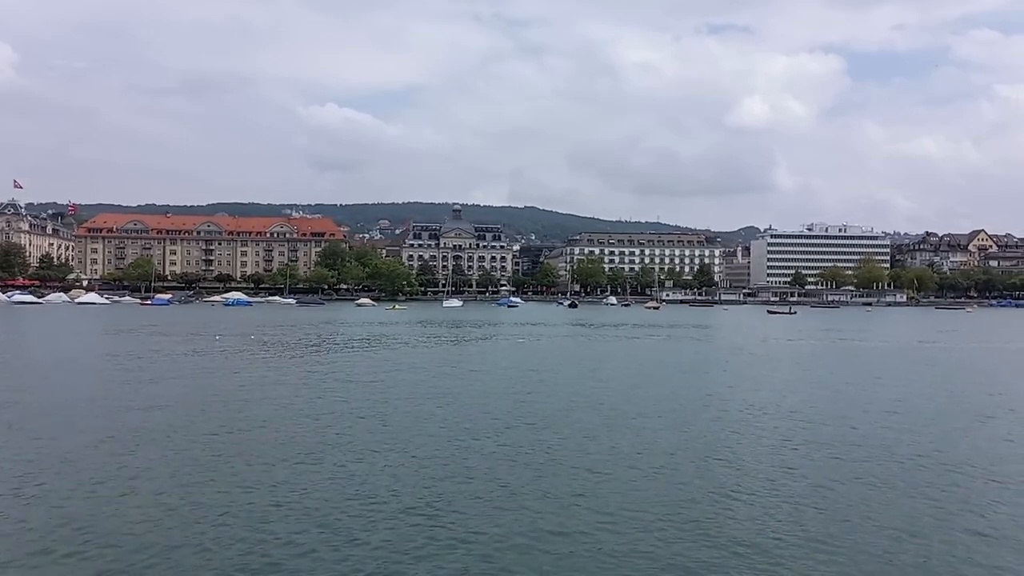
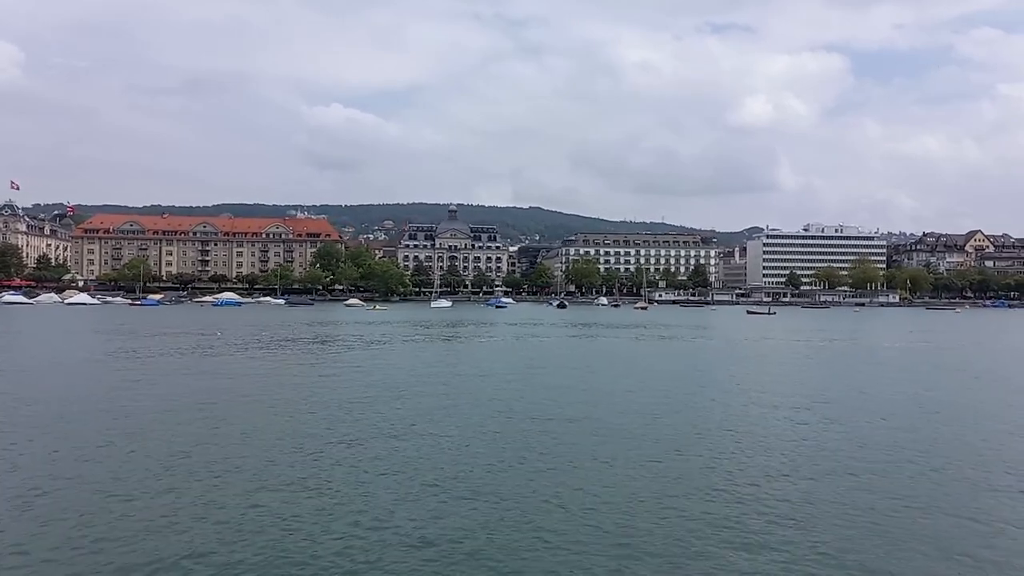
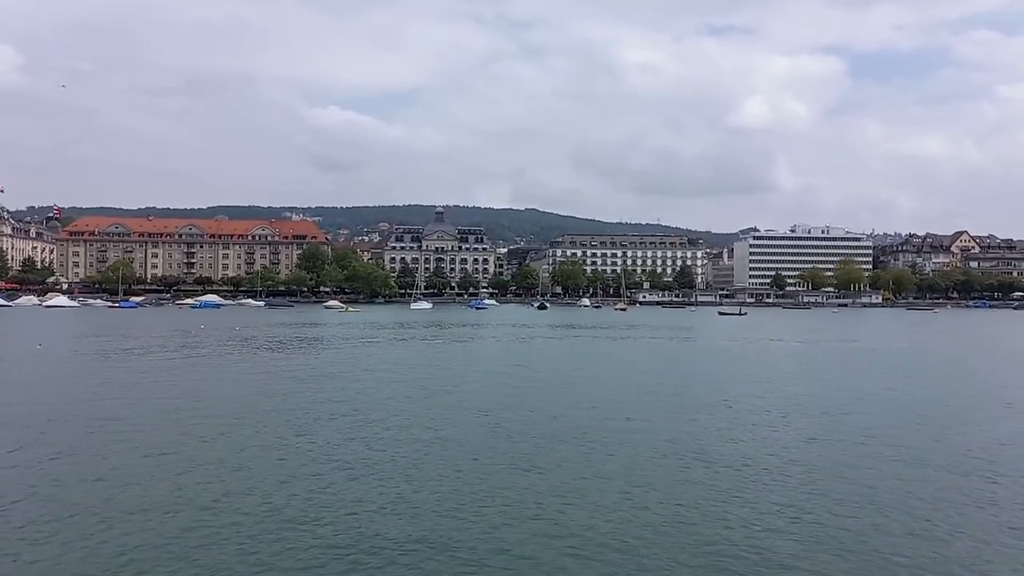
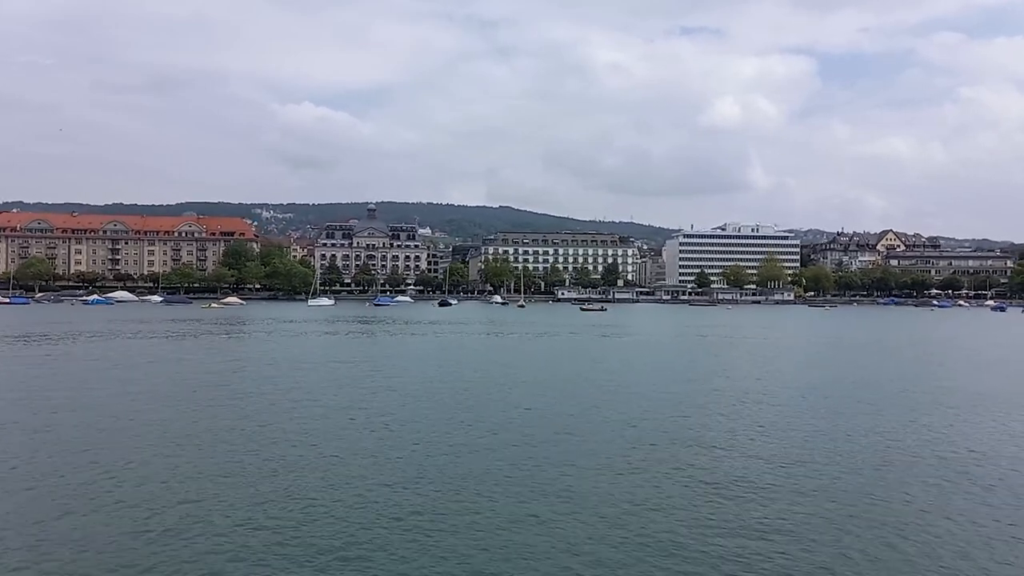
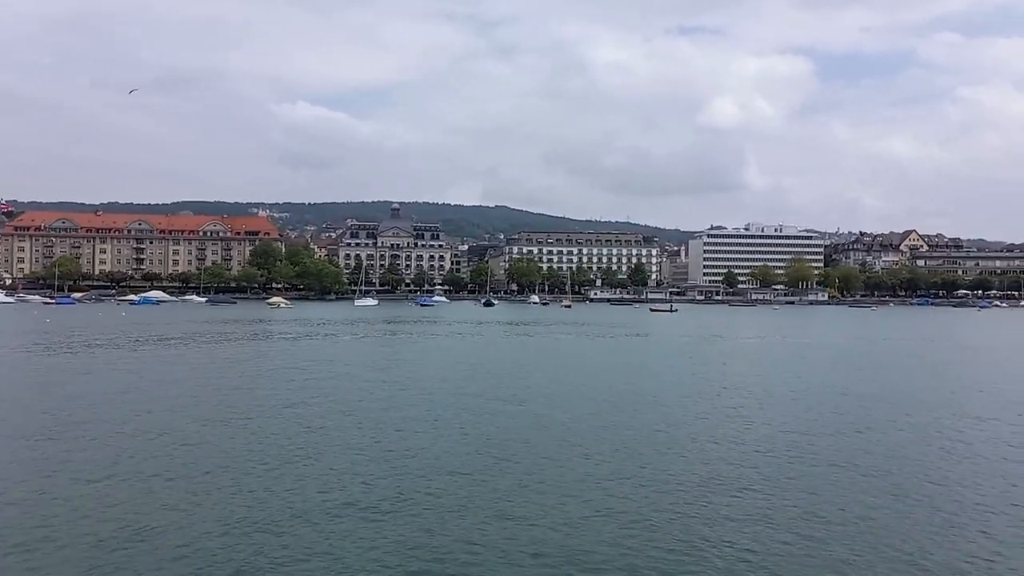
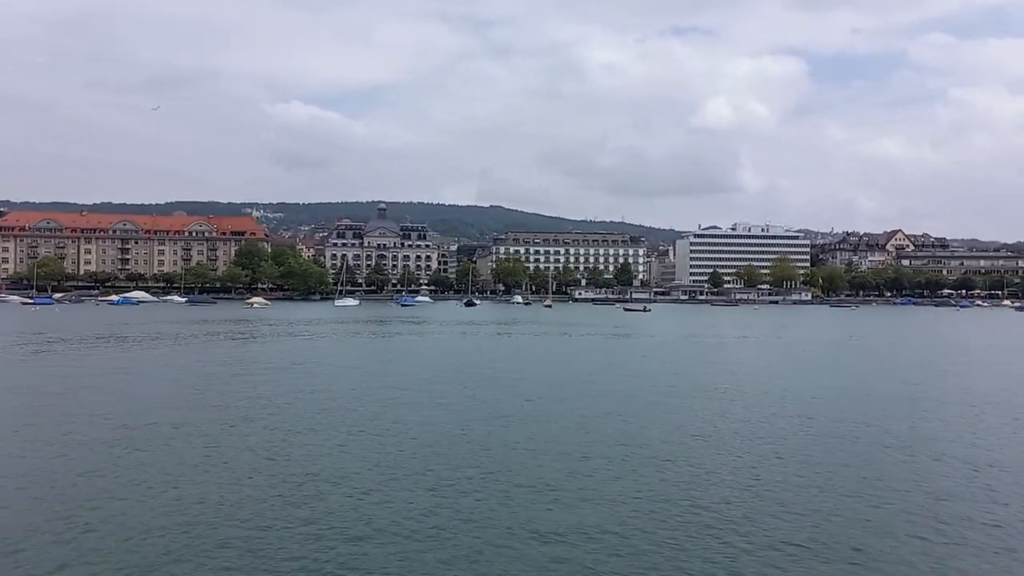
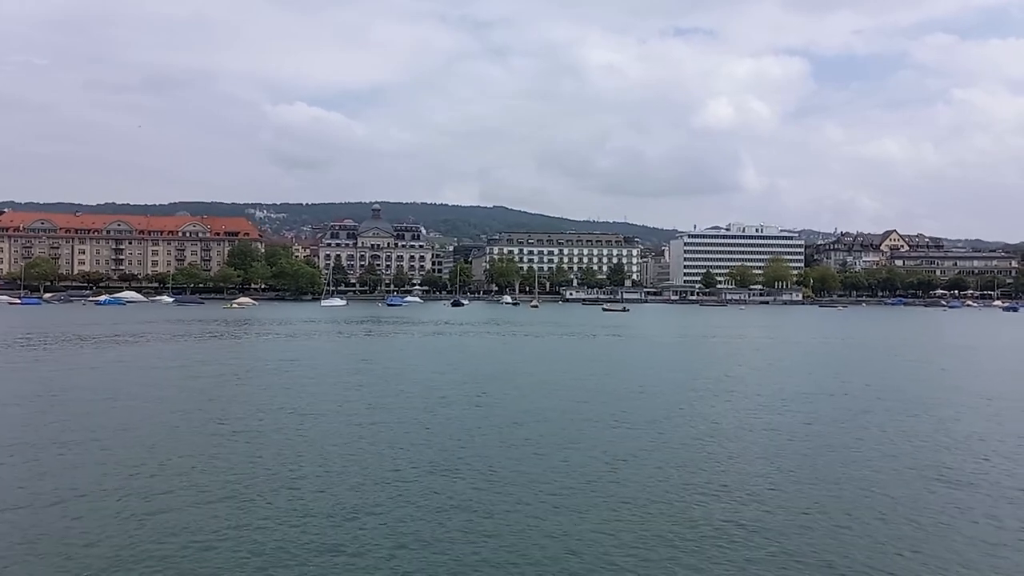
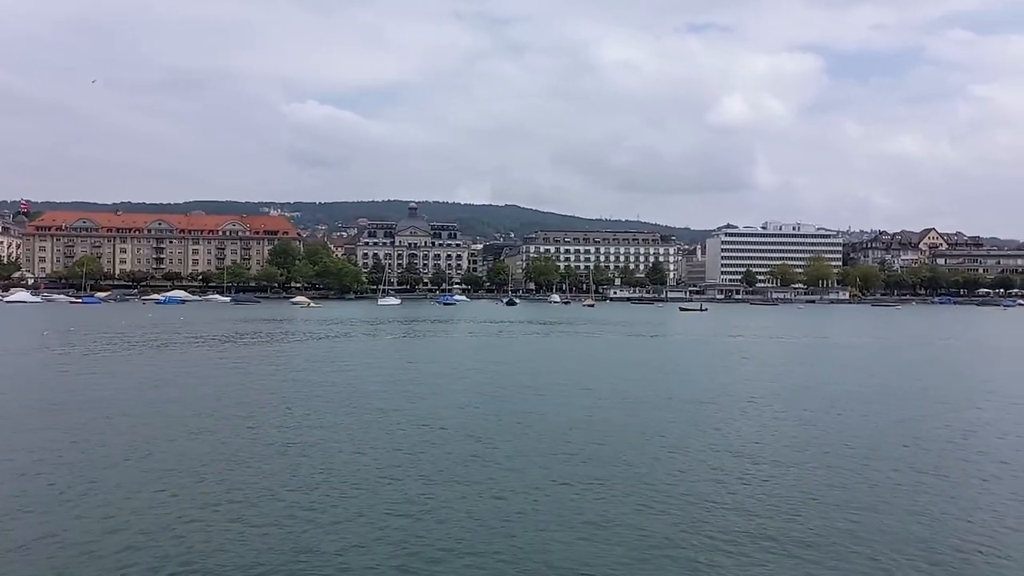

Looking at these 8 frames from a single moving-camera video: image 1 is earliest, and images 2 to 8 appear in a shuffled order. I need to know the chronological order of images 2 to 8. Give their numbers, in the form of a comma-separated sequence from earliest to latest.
2, 3, 8, 5, 6, 7, 4
